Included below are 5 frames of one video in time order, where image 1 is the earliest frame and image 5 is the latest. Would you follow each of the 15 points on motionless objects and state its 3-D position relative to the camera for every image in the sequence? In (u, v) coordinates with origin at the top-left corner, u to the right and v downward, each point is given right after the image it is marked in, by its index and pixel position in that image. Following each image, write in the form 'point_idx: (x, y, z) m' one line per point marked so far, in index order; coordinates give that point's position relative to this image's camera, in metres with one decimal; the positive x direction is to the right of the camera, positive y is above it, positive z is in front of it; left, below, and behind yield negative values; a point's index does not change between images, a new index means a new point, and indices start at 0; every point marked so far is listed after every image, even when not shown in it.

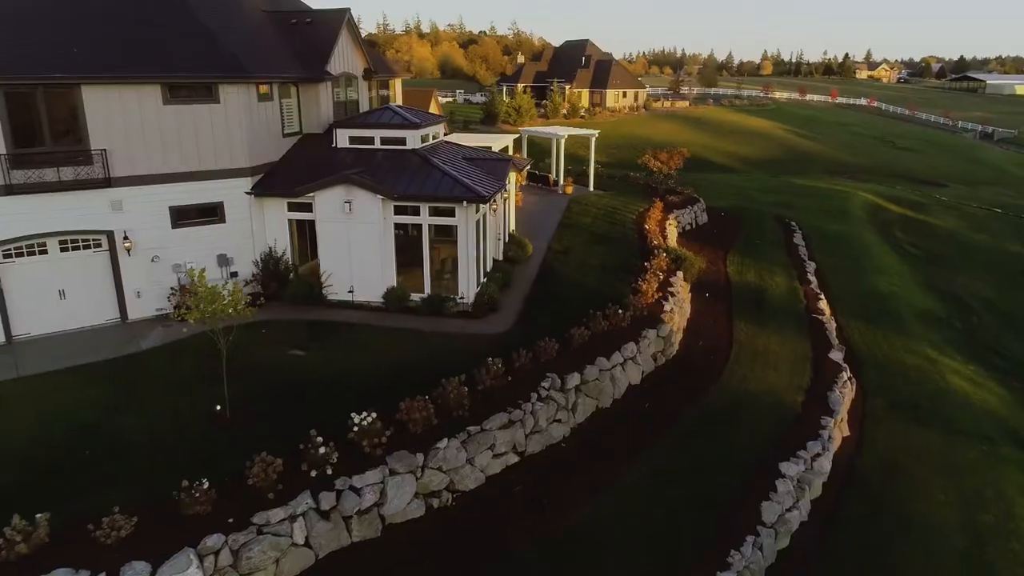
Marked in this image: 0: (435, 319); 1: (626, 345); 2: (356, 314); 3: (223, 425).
0: (-1.9, -0.8, +16.9) m
1: (+2.6, -1.3, +16.1) m
2: (-3.8, -0.6, +17.1) m
3: (-5.0, -2.3, +11.9) m
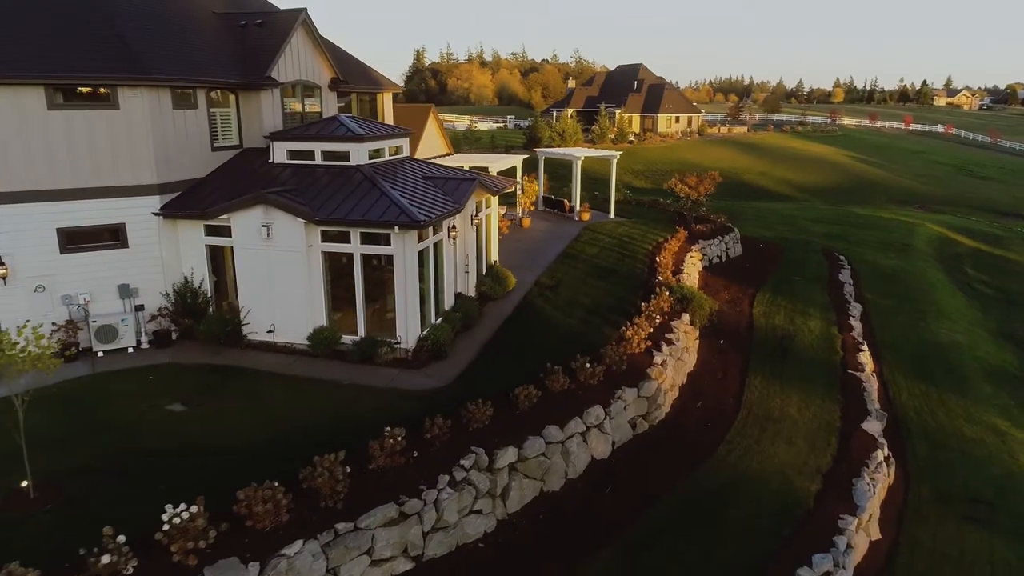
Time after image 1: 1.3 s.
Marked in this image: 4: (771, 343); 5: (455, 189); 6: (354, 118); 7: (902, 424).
0: (-3.0, -1.6, +14.1) m
1: (+1.4, -2.2, +12.9) m
2: (-4.9, -1.4, +14.4) m
3: (-6.5, -2.9, +9.3) m
4: (+7.3, -1.5, +19.7) m
5: (-1.4, +2.3, +16.3) m
6: (-3.8, +4.1, +16.8) m
7: (+9.2, -3.2, +16.5) m
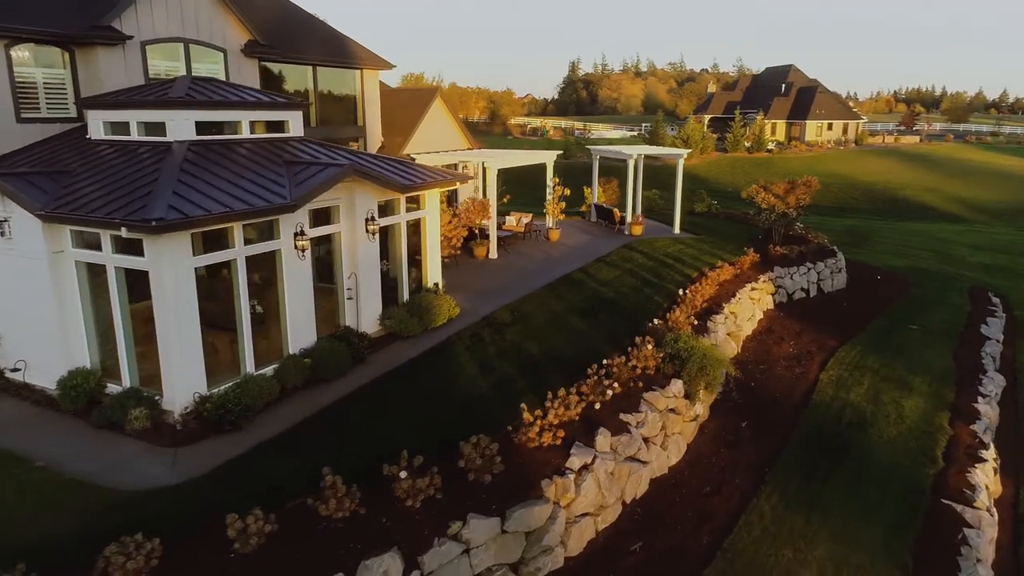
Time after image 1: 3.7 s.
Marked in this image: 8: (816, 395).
0: (-5.5, -2.0, +9.4) m
1: (-1.5, -2.8, +7.3) m
2: (-7.3, -1.8, +10.2) m
3: (-10.0, -3.0, +5.5) m
4: (+5.7, -2.6, +12.7) m
5: (-3.2, +1.7, +11.3) m
6: (-5.4, +3.6, +12.3) m
7: (+6.8, -4.3, +9.2) m
8: (+6.2, -2.1, +14.2) m
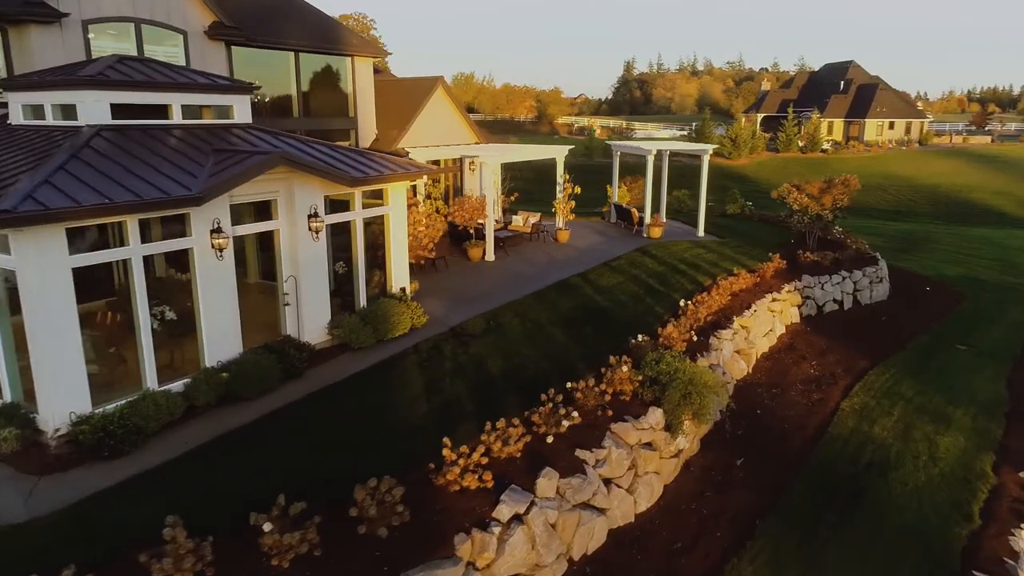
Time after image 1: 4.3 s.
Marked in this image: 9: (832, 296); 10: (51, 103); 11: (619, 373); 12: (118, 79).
0: (-6.4, -2.0, +8.2) m
1: (-2.6, -2.9, +5.8) m
2: (-8.1, -1.7, +9.1) m
3: (-11.2, -3.0, +4.7) m
4: (+5.0, -2.8, +10.7) m
5: (-3.9, +1.7, +9.9) m
6: (-6.0, +3.6, +11.2) m
7: (+5.8, -4.5, +7.1) m
8: (+5.6, -2.4, +12.1) m
9: (+8.4, -0.2, +18.3) m
10: (-6.8, +2.7, +10.4) m
11: (+1.6, -1.3, +10.5) m
12: (-5.7, +3.1, +10.3) m
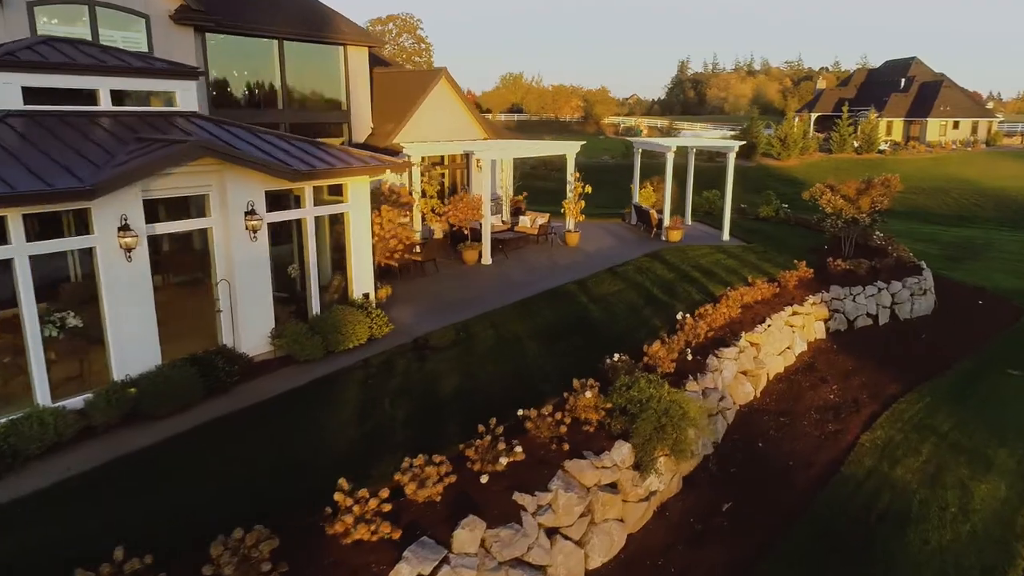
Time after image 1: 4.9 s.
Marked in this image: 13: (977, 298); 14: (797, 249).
0: (-7.2, -2.0, +7.3) m
1: (-3.6, -3.0, +4.6) m
2: (-8.9, -1.7, +8.3) m
3: (-12.3, -2.9, +4.1) m
4: (+4.3, -3.1, +9.0) m
5: (-4.6, +1.6, +8.9) m
6: (-6.5, +3.6, +10.2) m
7: (+4.8, -4.8, +5.4) m
8: (+5.0, -2.6, +10.4) m
9: (+8.2, -0.5, +16.3) m
10: (-7.4, +2.7, +9.6) m
11: (+0.9, -1.4, +9.0) m
12: (-6.3, +3.0, +9.4) m
13: (+12.4, -0.3, +18.7) m
14: (+8.0, +1.1, +19.8) m
